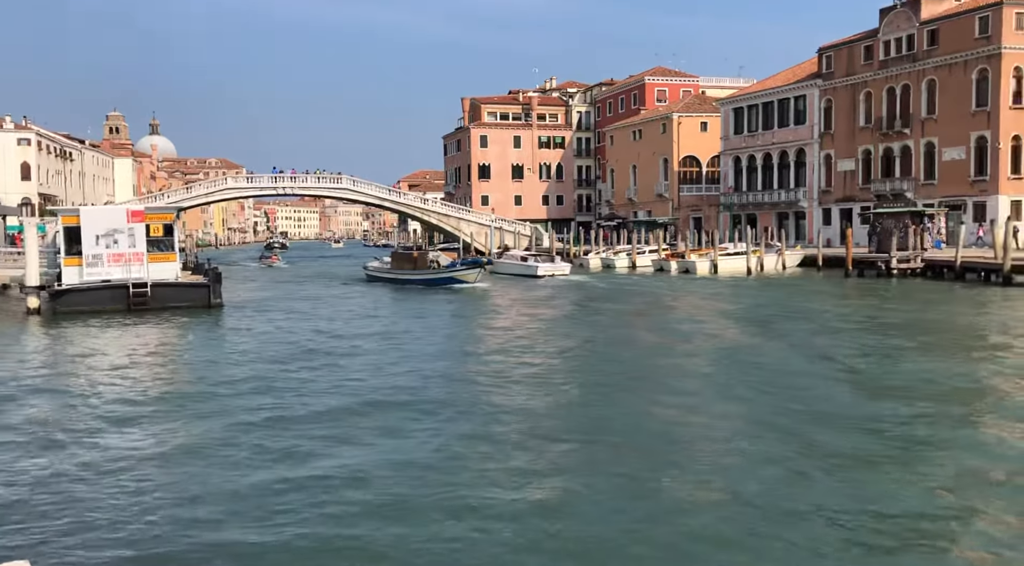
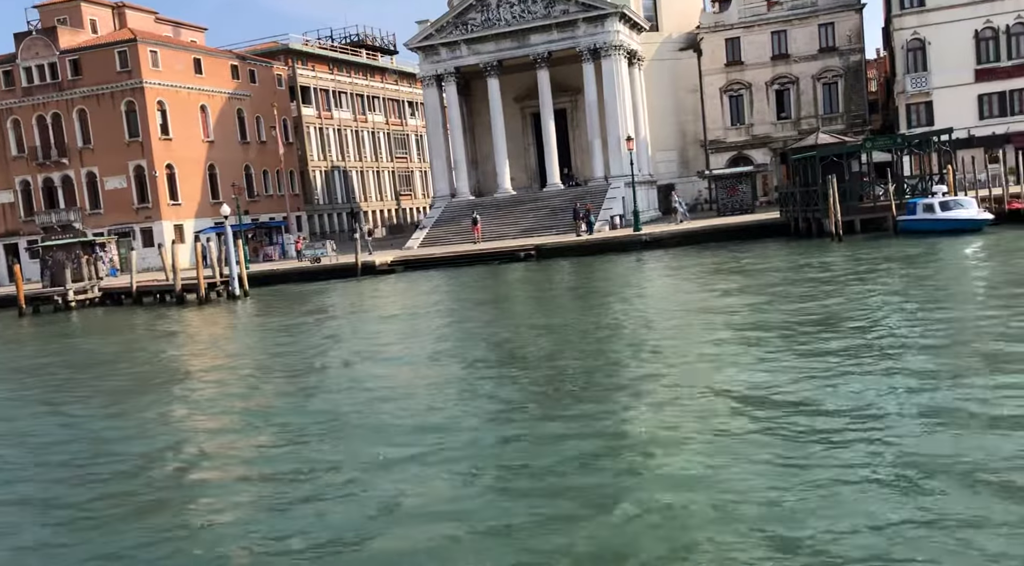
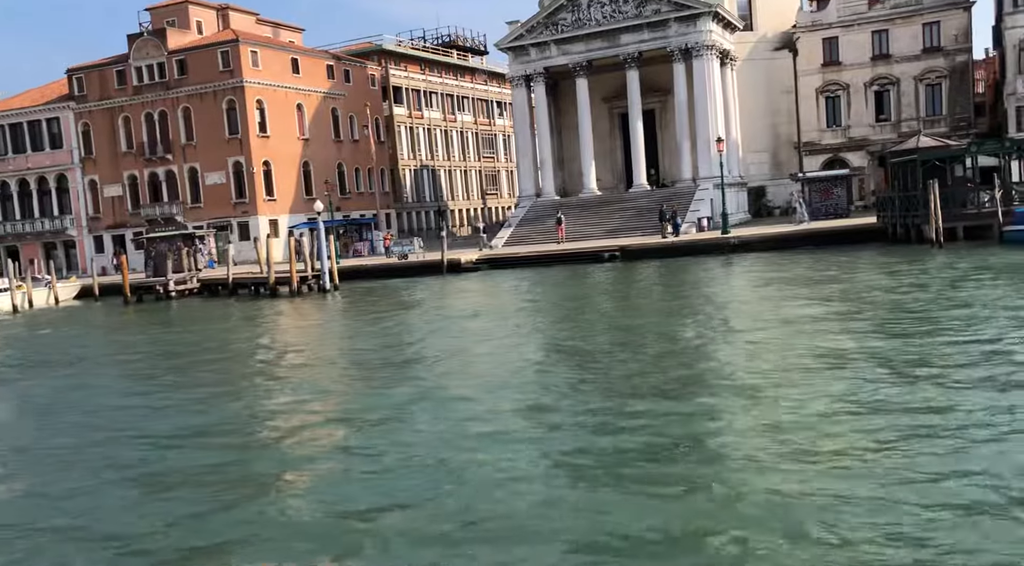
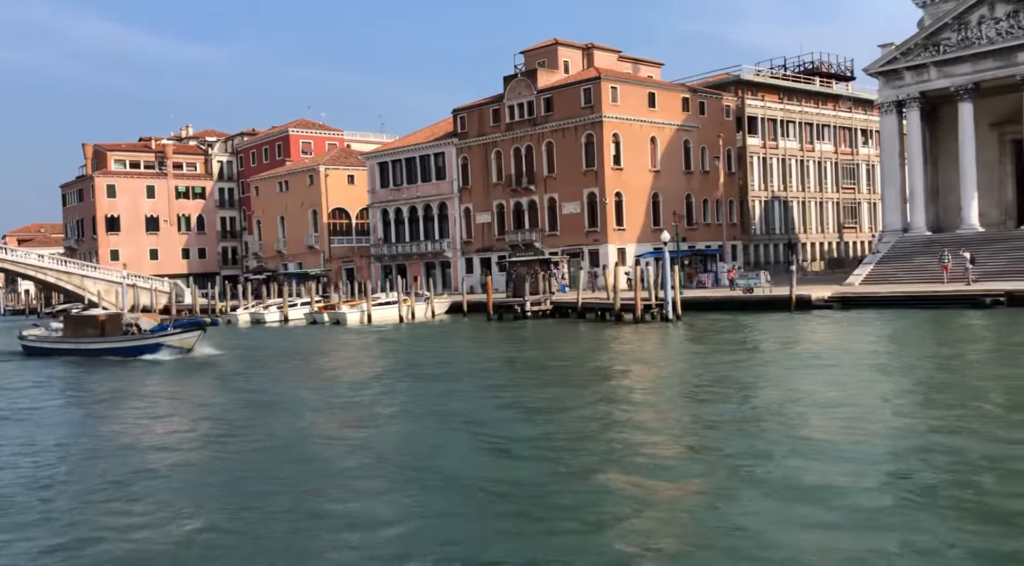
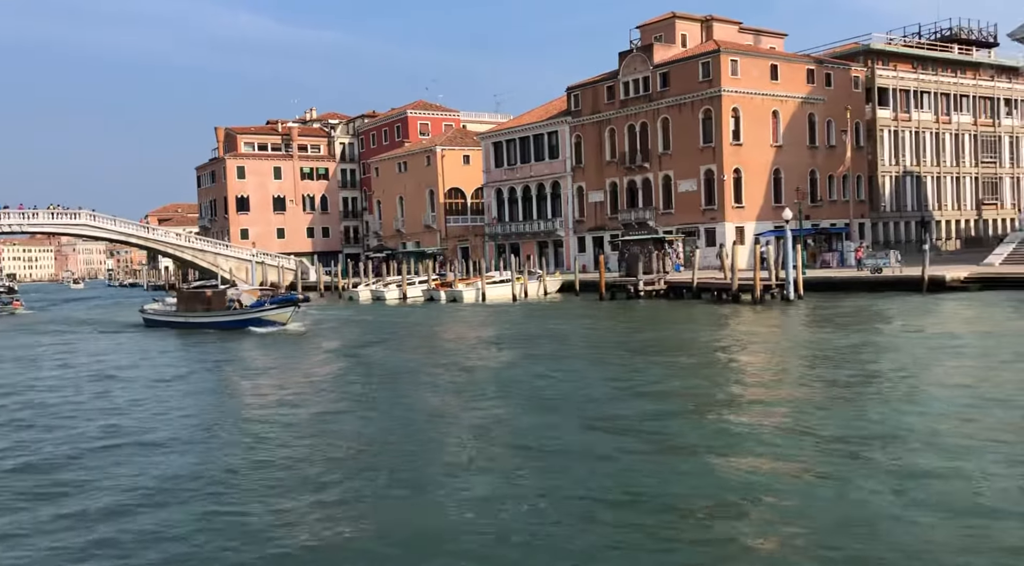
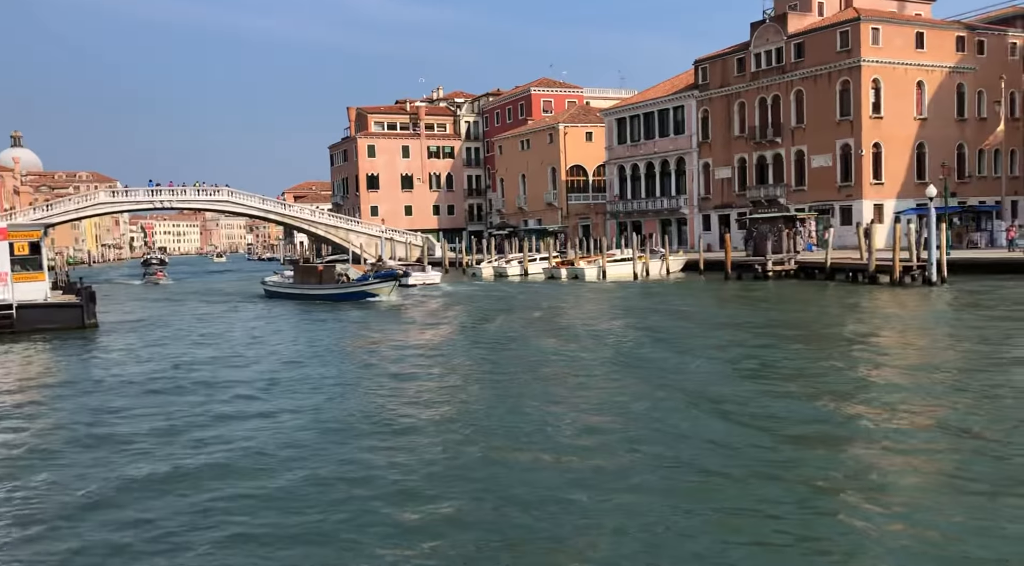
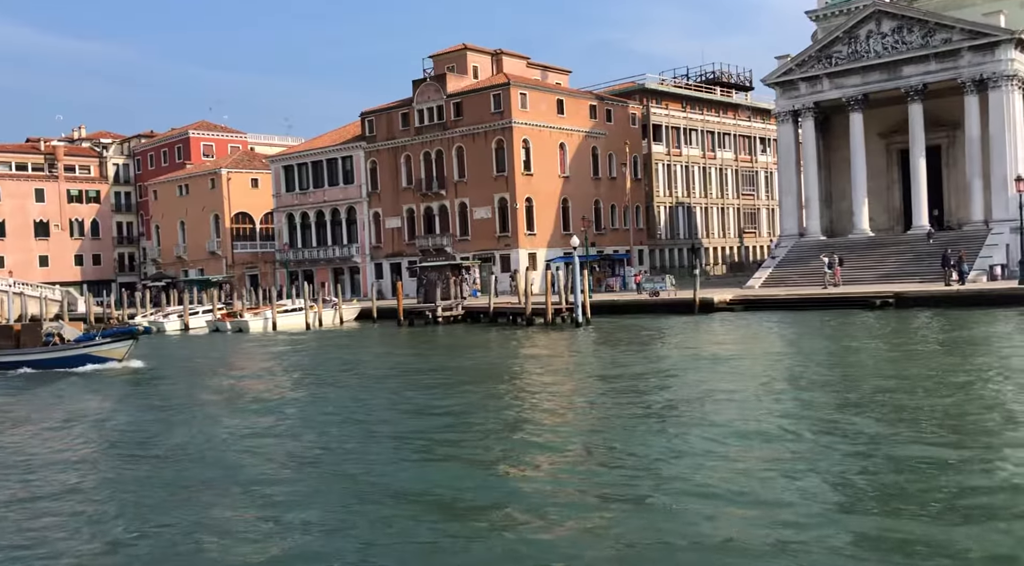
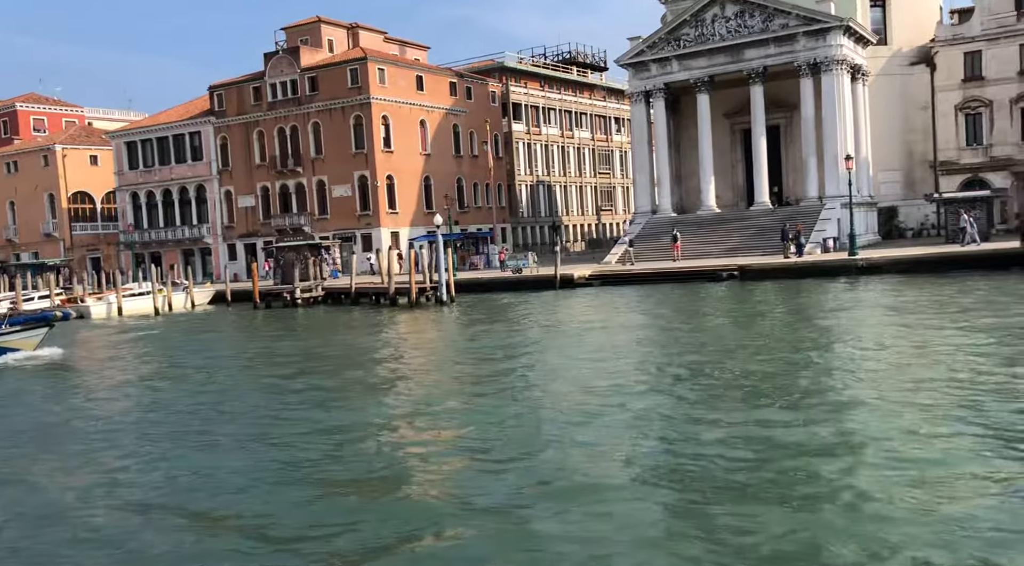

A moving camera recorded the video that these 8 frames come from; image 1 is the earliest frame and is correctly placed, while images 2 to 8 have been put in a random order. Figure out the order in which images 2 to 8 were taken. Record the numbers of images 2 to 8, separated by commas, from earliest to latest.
6, 5, 4, 7, 8, 3, 2
